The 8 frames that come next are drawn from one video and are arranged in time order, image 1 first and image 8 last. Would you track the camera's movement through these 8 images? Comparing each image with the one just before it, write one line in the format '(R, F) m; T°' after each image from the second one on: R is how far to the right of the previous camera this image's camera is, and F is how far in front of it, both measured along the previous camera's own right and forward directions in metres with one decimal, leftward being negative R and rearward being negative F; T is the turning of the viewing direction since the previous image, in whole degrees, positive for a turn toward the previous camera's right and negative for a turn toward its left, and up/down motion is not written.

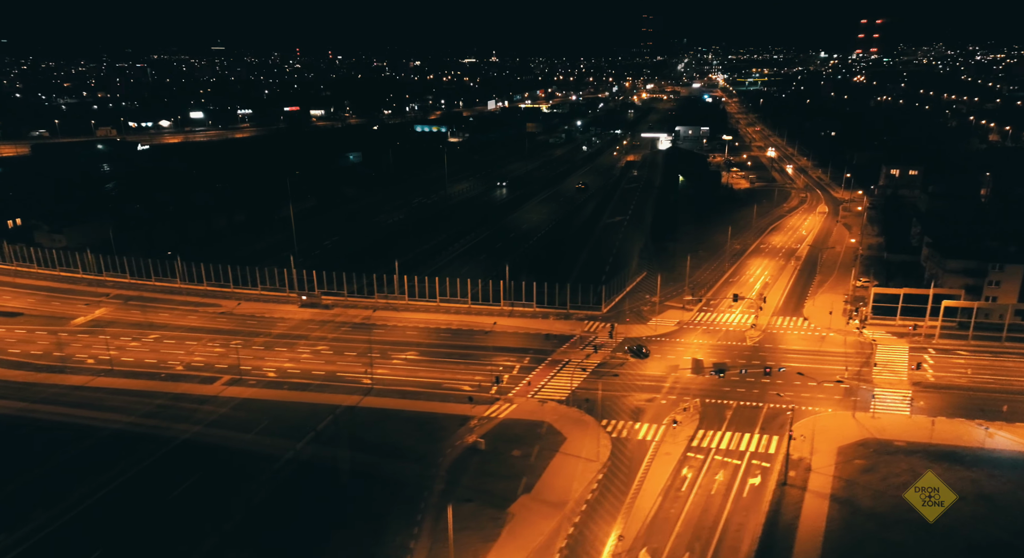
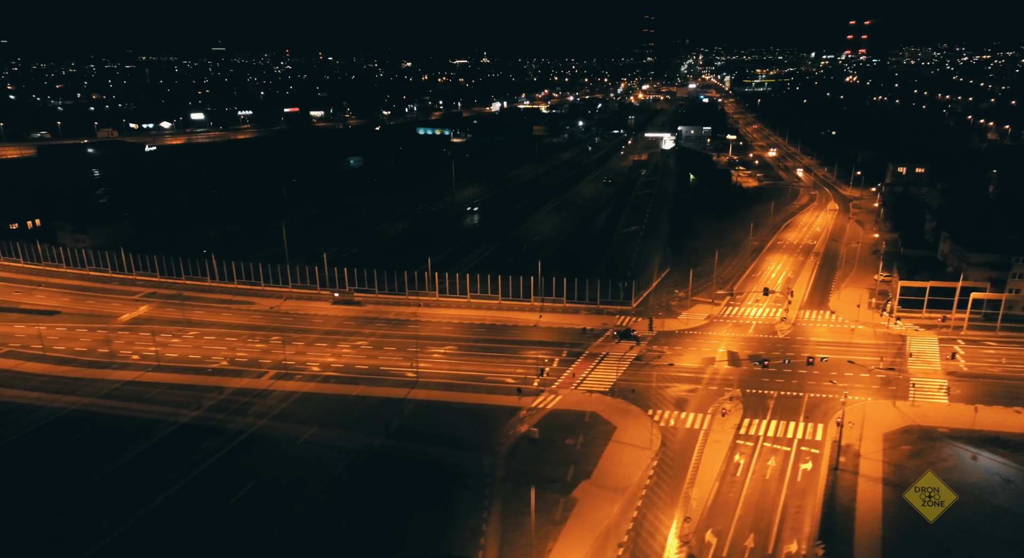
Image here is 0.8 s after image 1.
(-2.2, -0.6) m; +1°
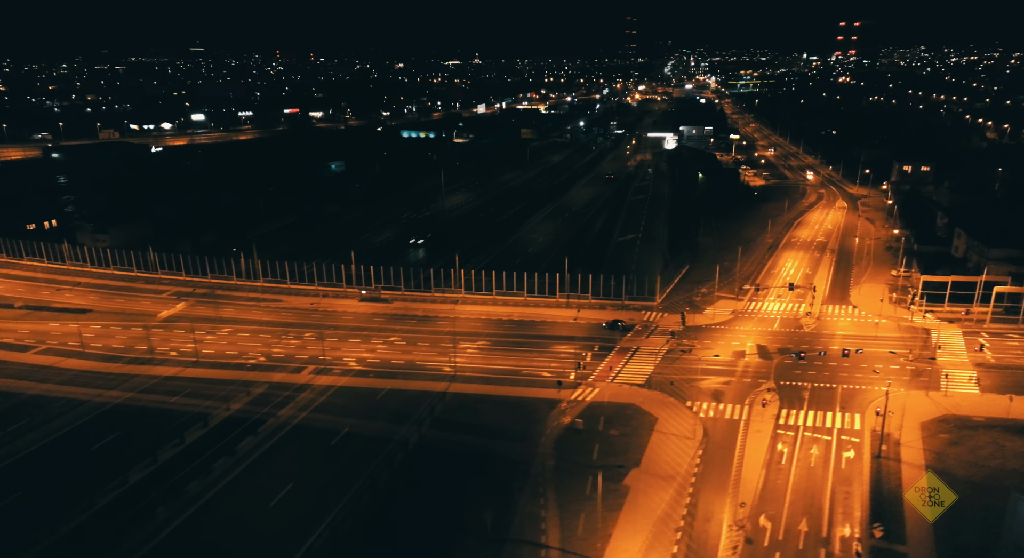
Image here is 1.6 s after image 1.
(-2.0, -0.5) m; +1°
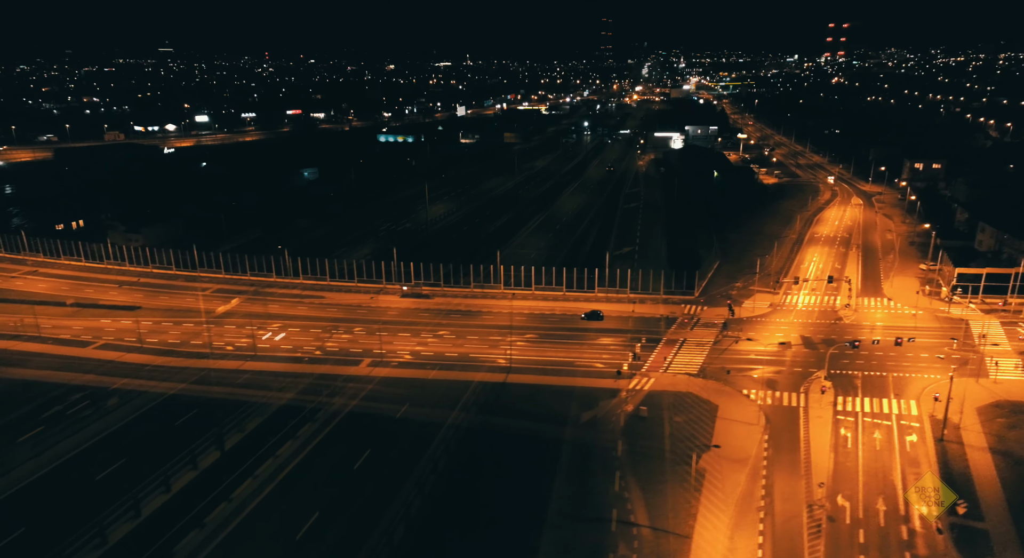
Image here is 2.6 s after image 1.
(-2.9, -0.6) m; +1°
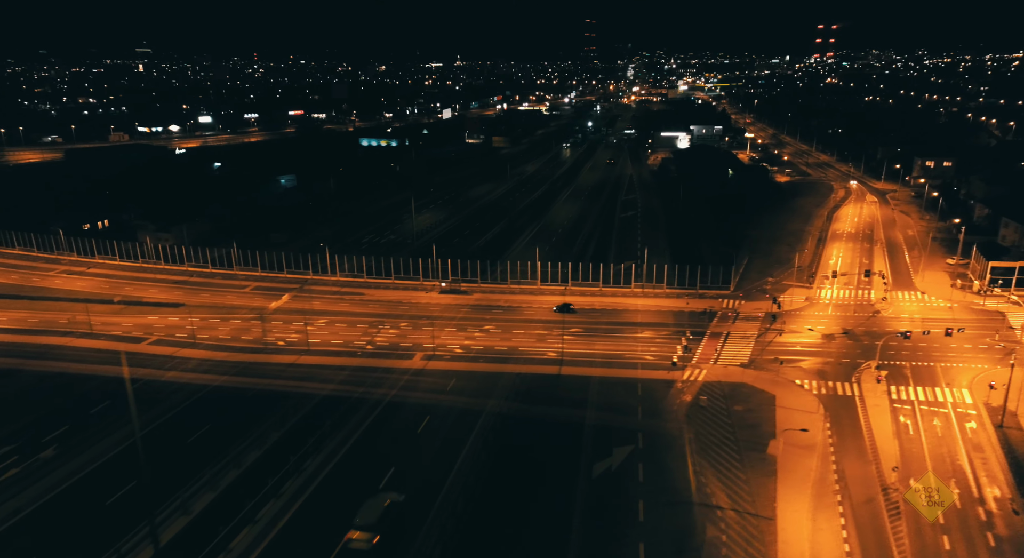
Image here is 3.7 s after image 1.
(-2.8, -0.4) m; +1°
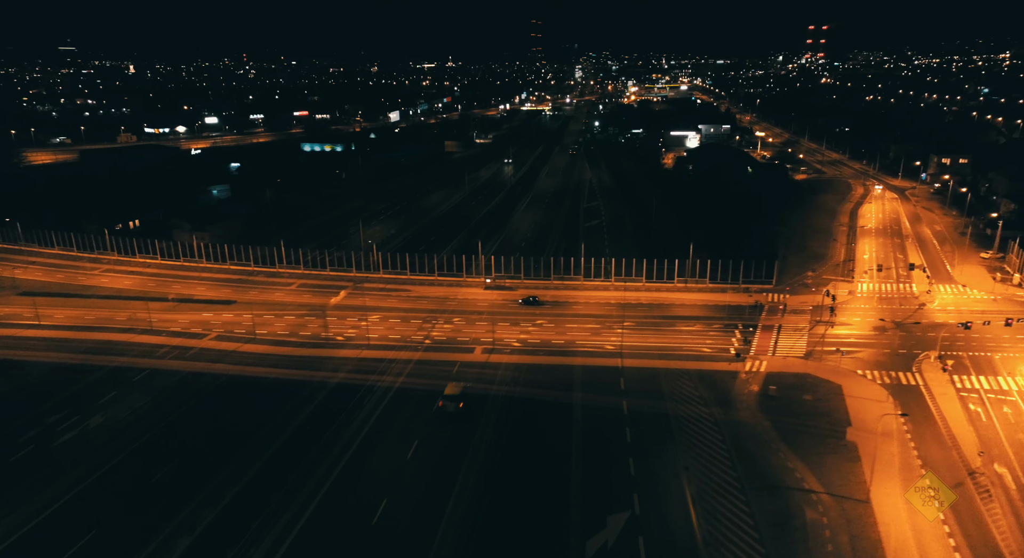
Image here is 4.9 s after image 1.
(-3.2, -0.3) m; 0°
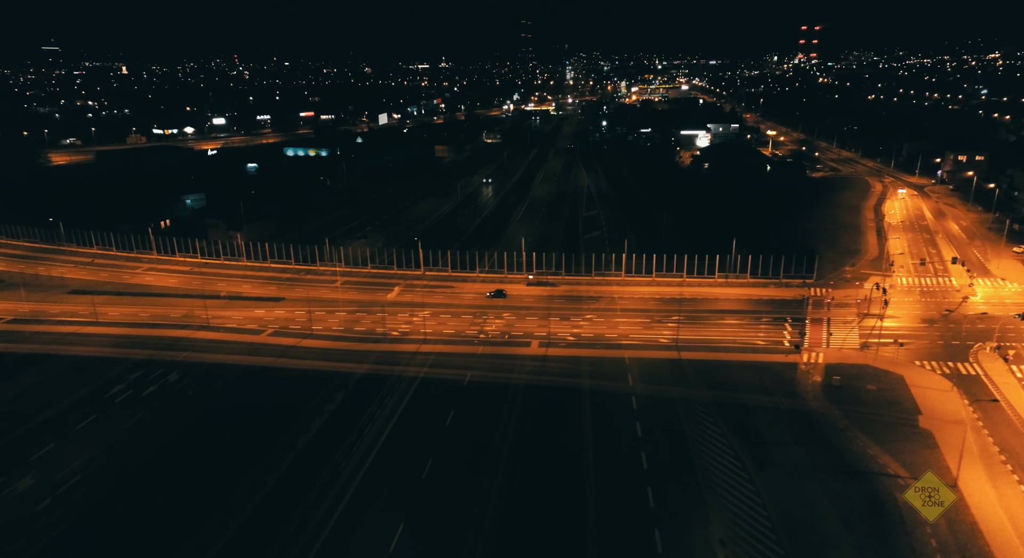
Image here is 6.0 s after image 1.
(-3.0, -0.3) m; 0°
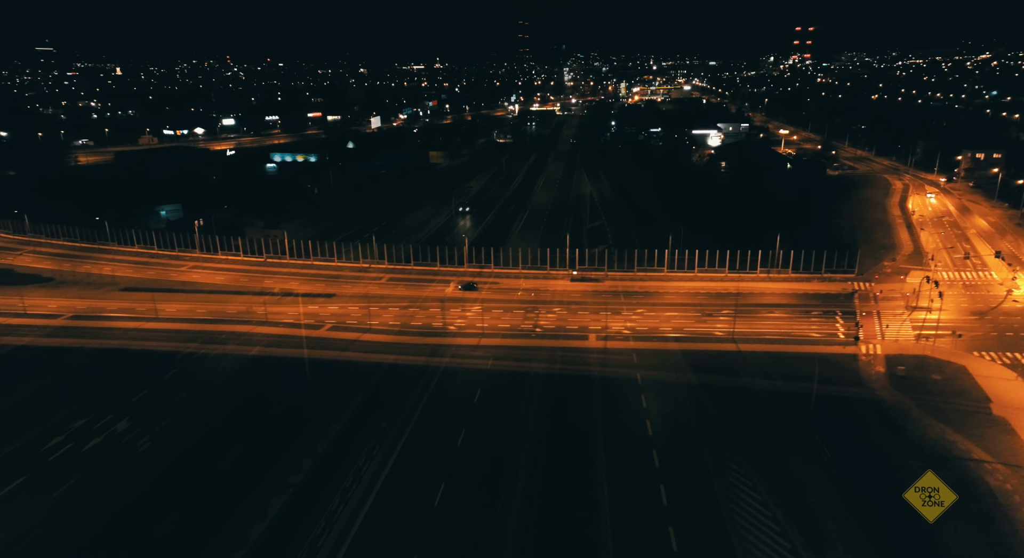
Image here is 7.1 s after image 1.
(-3.1, -0.3) m; 0°
